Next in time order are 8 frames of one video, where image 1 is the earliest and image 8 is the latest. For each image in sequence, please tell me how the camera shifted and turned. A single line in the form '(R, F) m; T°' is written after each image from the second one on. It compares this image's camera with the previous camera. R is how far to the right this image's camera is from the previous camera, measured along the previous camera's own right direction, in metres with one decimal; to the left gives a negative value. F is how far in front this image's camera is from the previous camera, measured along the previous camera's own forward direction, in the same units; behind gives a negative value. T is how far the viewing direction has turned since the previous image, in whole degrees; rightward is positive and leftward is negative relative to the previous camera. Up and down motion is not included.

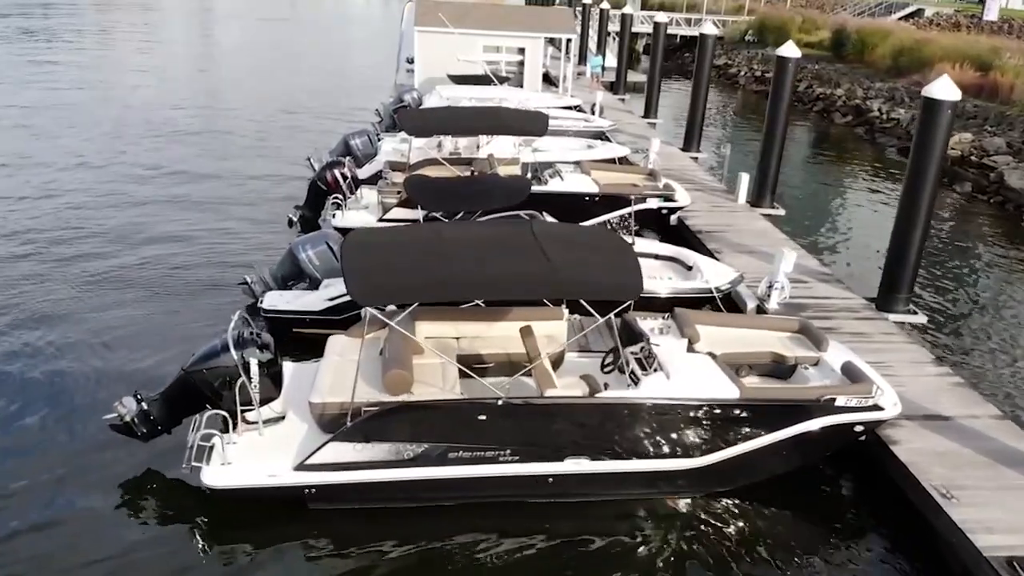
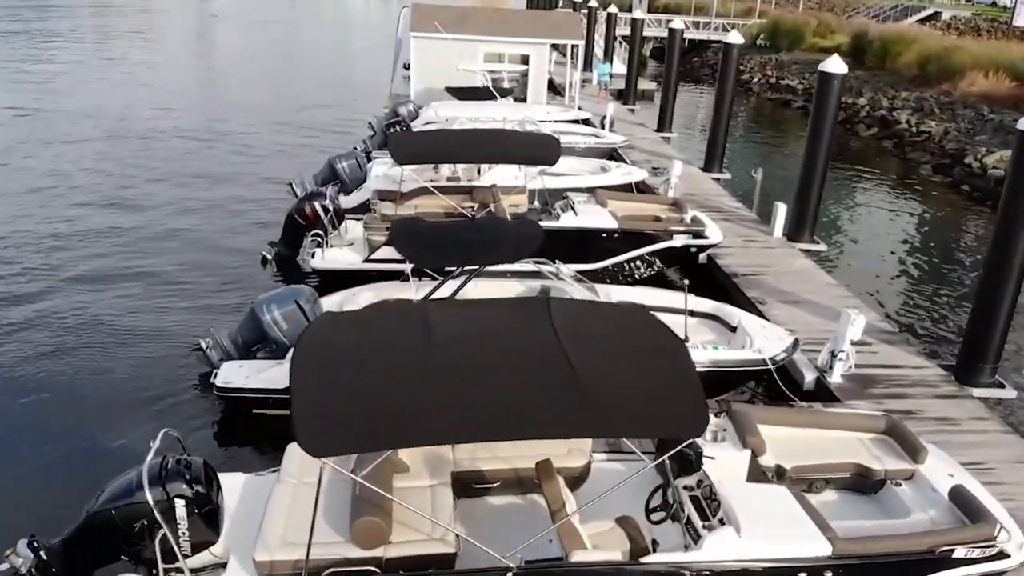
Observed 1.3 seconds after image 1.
(-0.1, +1.6) m; 0°
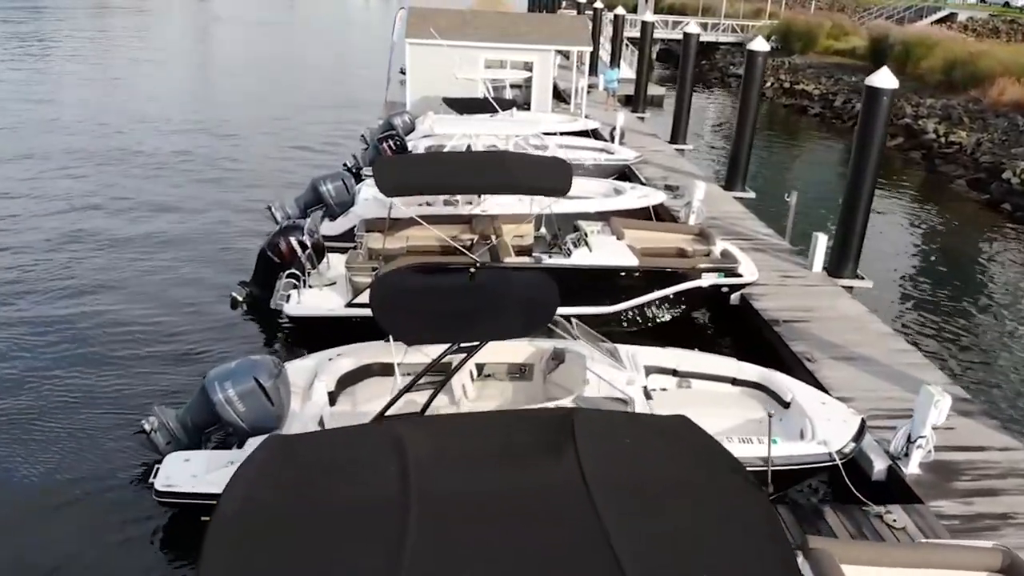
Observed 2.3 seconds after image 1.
(0.0, +1.4) m; 0°
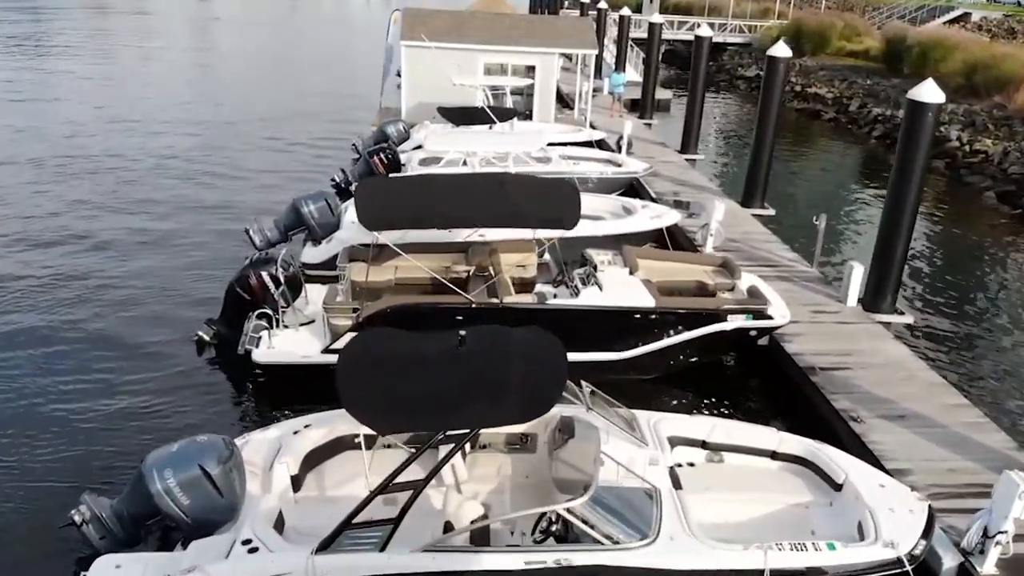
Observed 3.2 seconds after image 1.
(0.0, +1.1) m; 0°
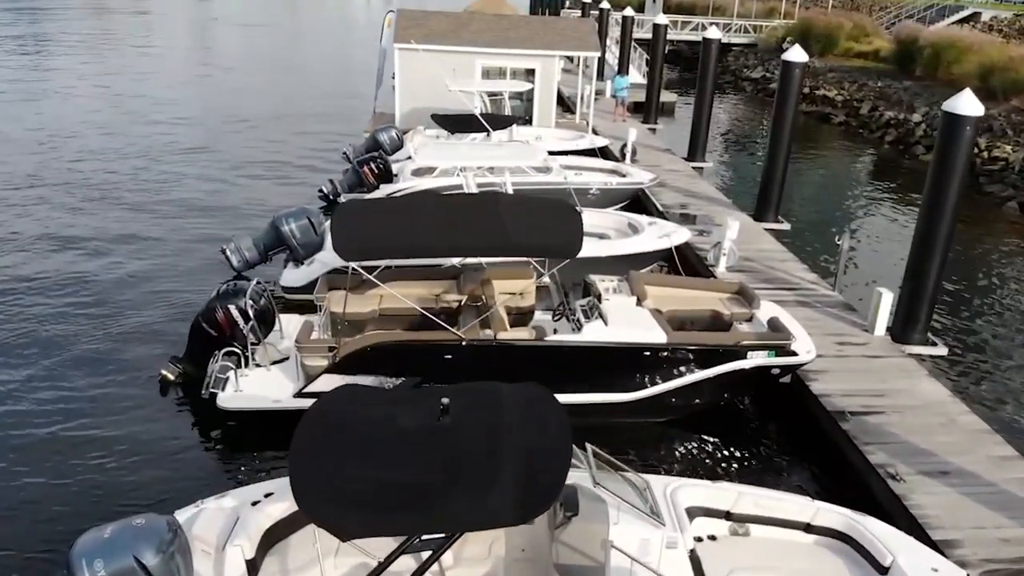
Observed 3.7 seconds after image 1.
(0.0, +0.8) m; 0°
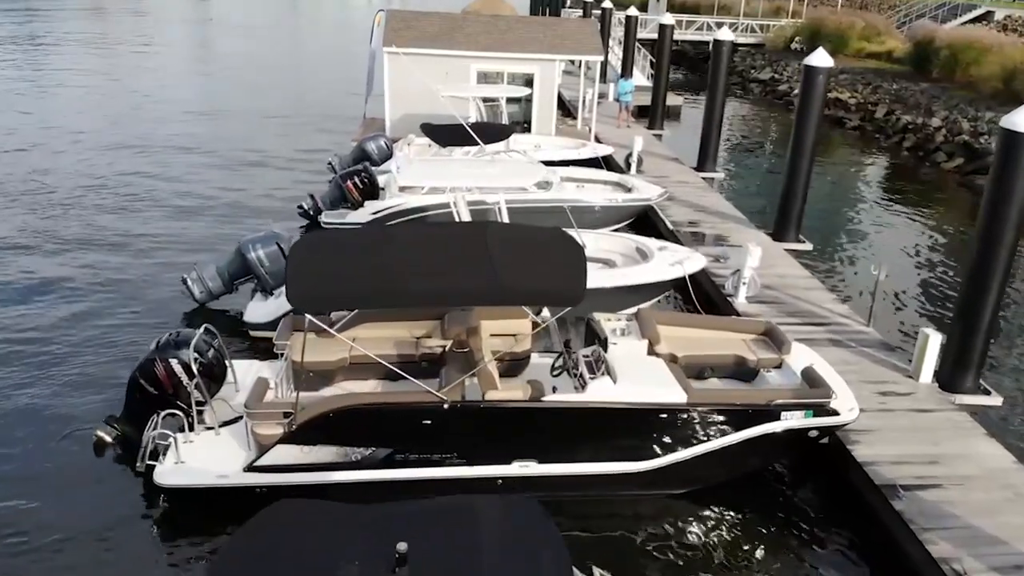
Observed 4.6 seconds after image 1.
(+0.1, +1.1) m; 0°
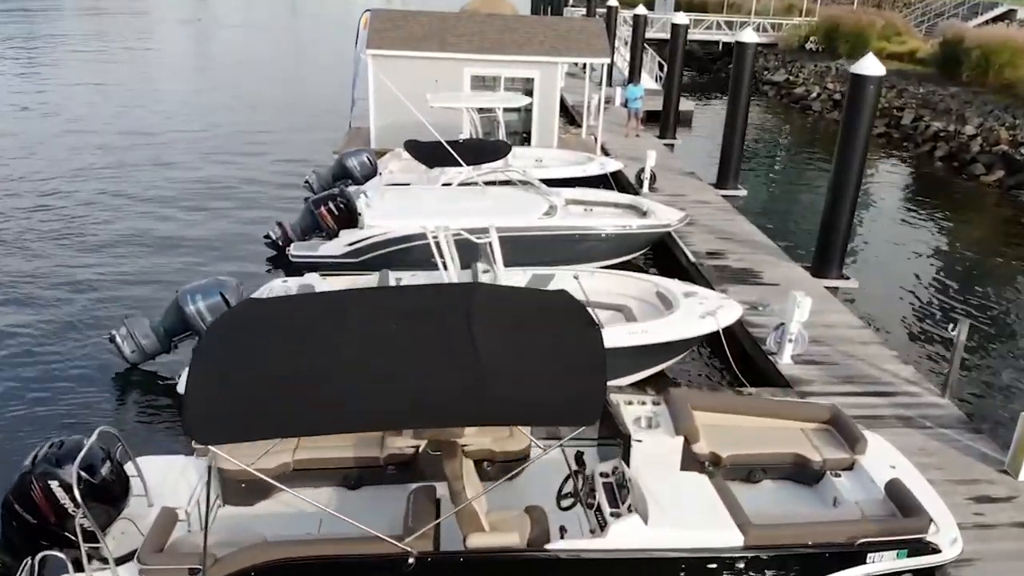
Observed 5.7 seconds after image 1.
(+0.1, +1.6) m; 0°
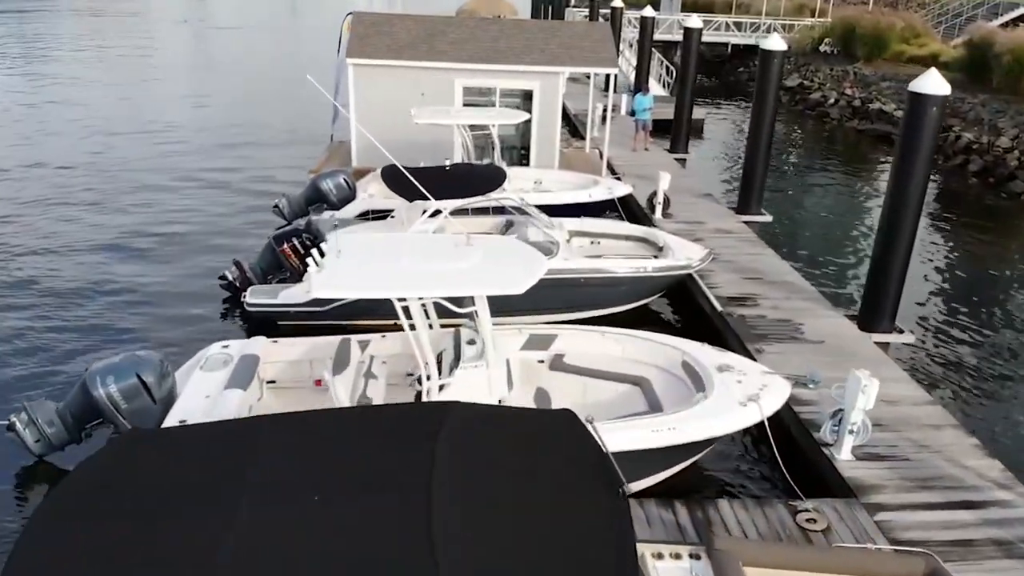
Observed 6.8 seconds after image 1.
(+0.1, +1.5) m; 0°
